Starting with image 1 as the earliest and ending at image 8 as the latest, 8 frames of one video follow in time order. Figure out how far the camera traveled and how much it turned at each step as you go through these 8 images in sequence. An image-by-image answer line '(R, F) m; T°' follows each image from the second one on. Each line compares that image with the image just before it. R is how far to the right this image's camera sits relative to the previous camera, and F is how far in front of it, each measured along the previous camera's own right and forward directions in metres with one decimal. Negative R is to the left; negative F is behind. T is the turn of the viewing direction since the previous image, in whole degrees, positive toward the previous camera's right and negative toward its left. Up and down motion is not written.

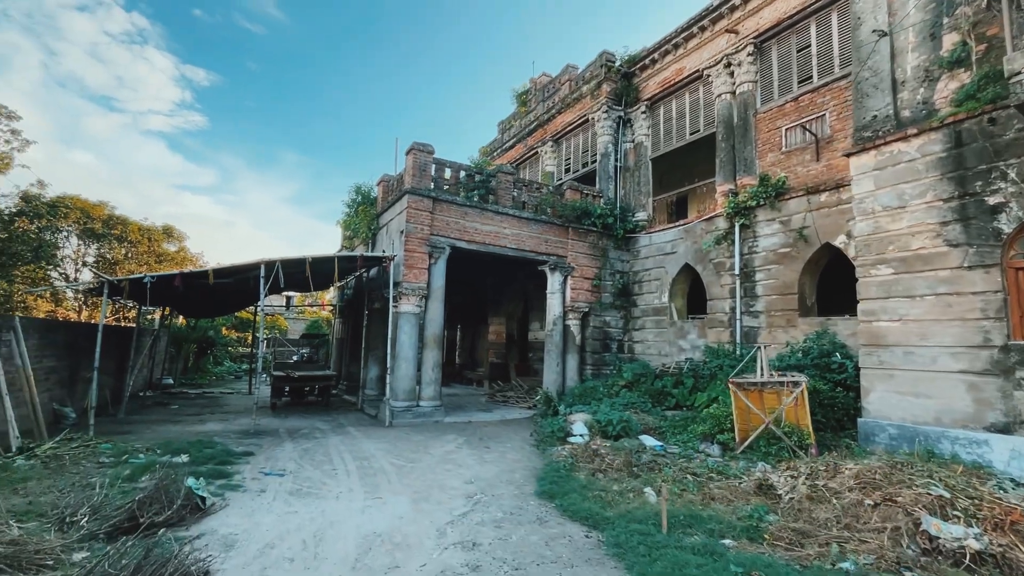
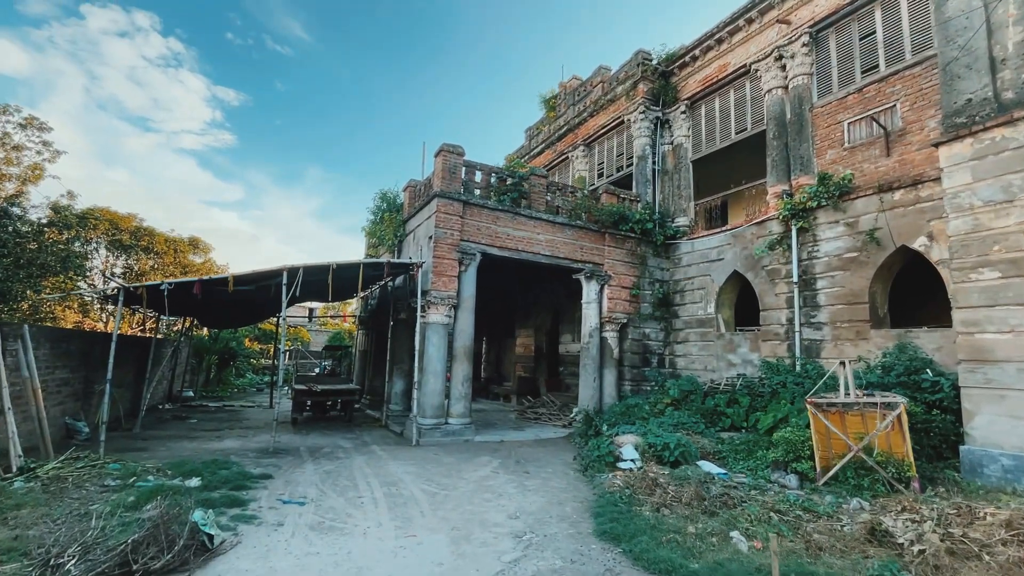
(-0.4, +0.8) m; -2°
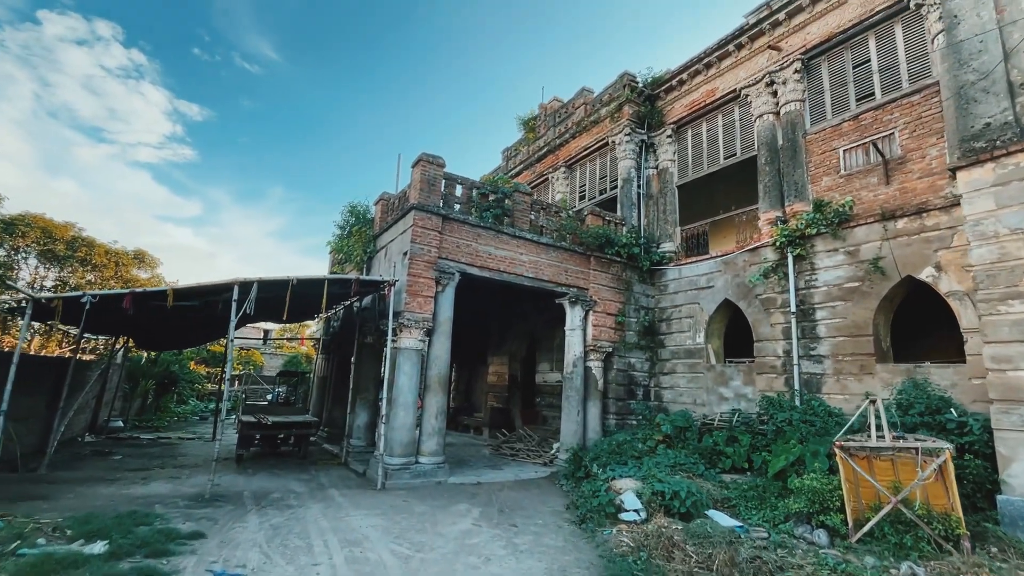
(-0.3, +0.9) m; +4°
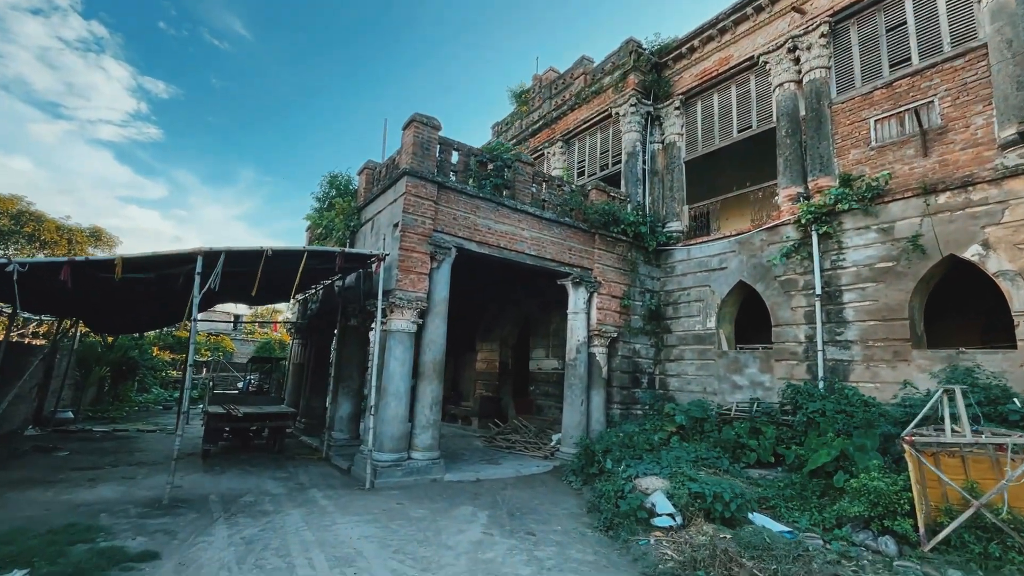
(-0.5, +1.0) m; +3°
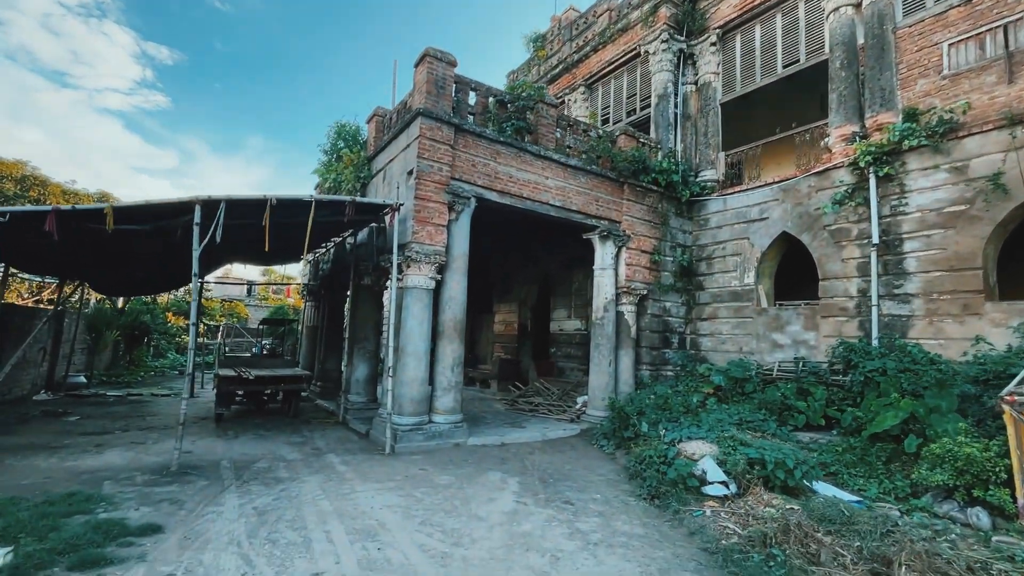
(-0.2, +0.7) m; -1°
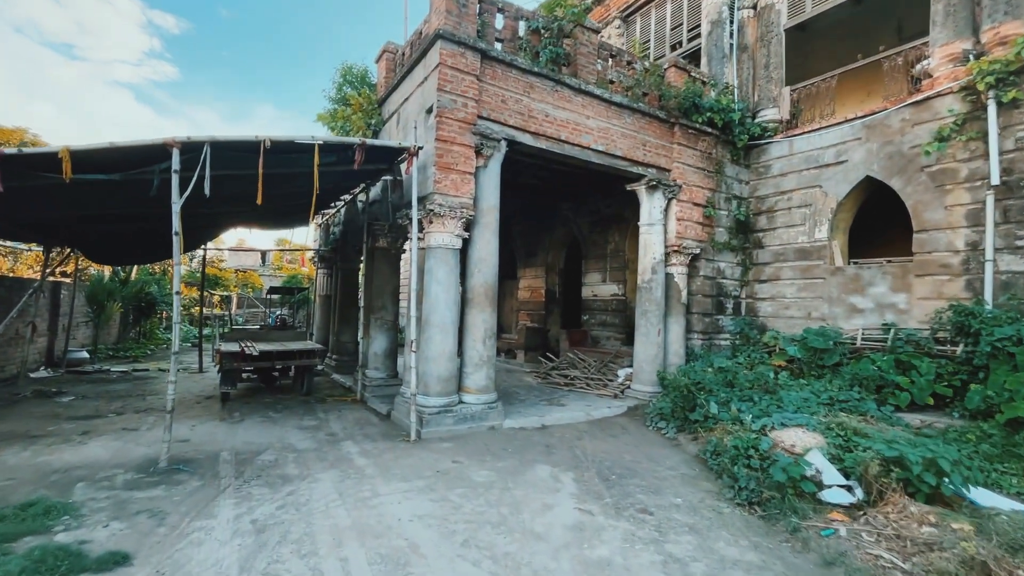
(-0.4, +1.2) m; -2°
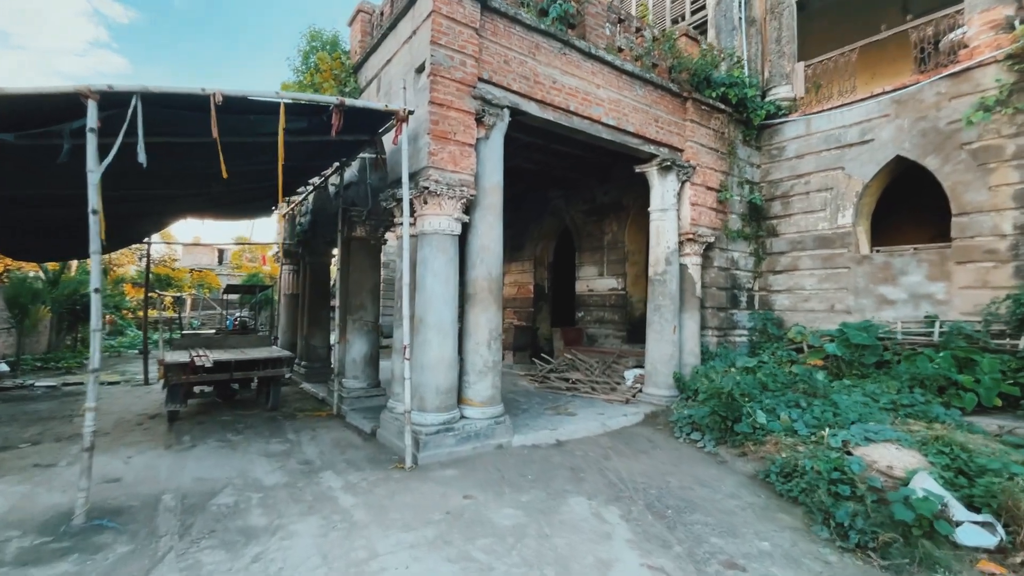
(-0.5, +1.0) m; +4°
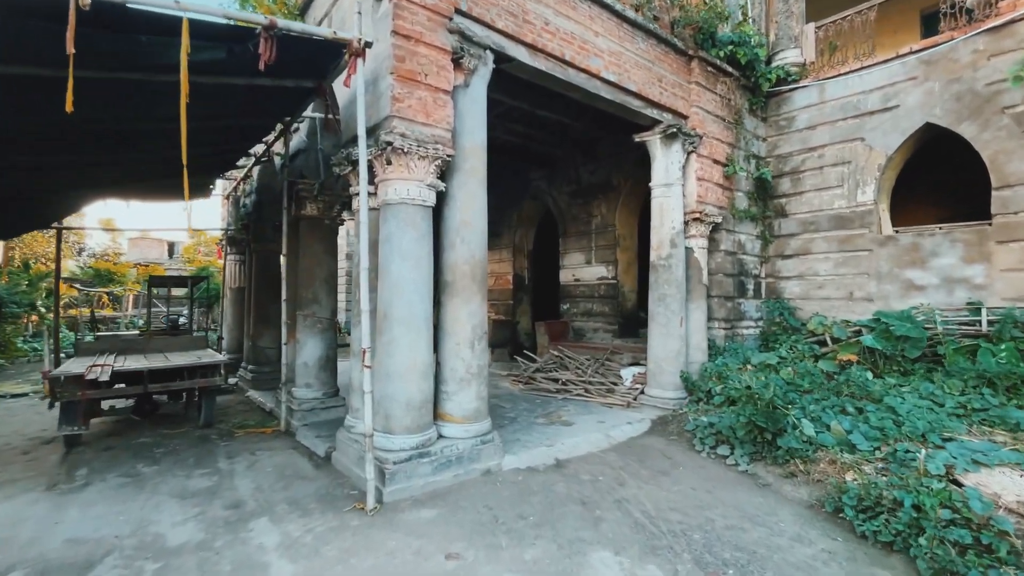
(-0.2, +1.1) m; +4°
